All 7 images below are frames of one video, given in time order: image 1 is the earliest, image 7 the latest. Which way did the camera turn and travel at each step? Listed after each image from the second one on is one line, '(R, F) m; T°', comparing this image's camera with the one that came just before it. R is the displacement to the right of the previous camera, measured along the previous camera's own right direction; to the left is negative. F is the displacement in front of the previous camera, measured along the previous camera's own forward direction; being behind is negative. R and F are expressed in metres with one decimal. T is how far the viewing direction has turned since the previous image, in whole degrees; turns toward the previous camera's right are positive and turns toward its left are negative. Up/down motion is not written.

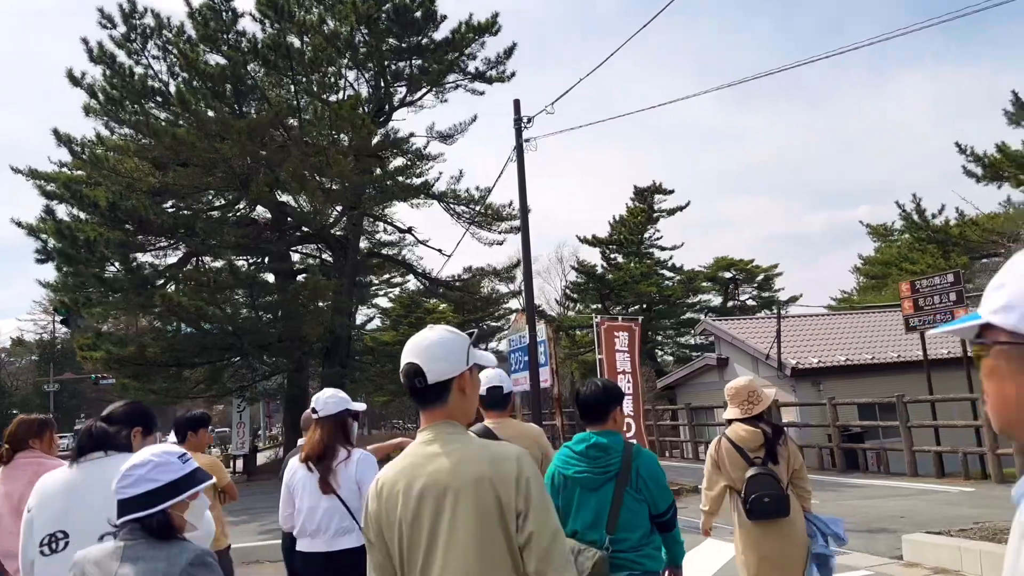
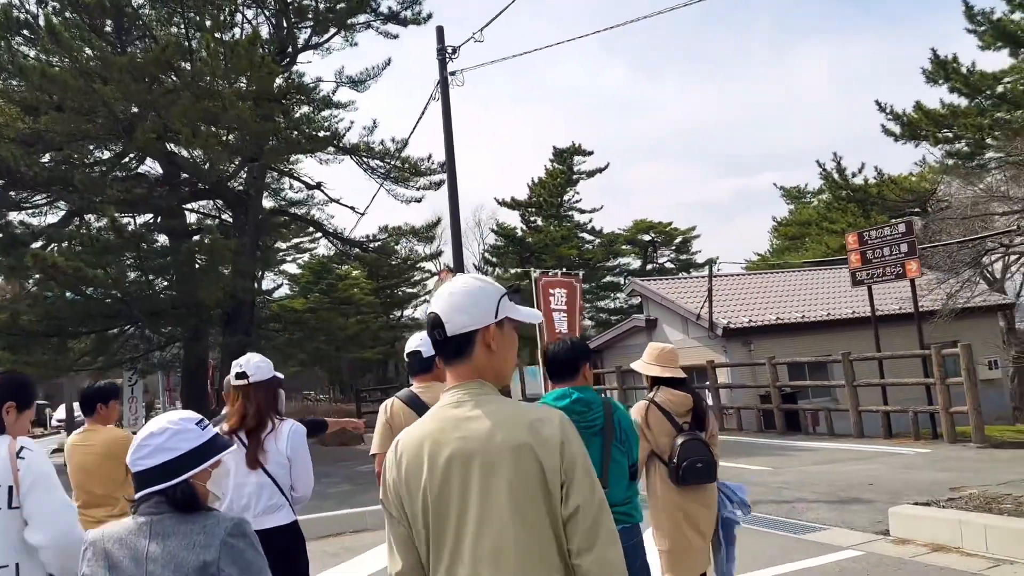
(-0.1, +1.2) m; +6°
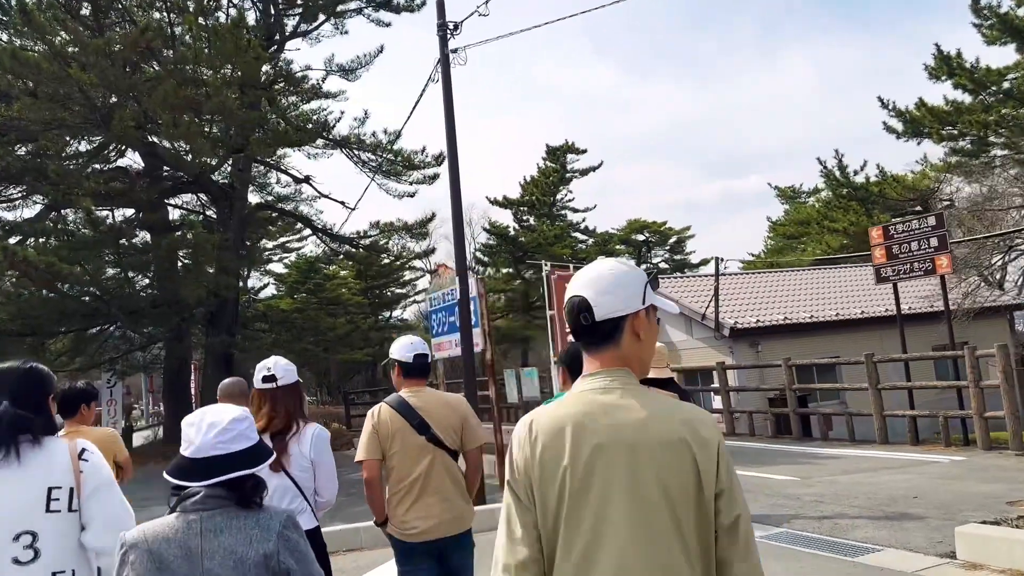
(-0.2, +0.7) m; +1°
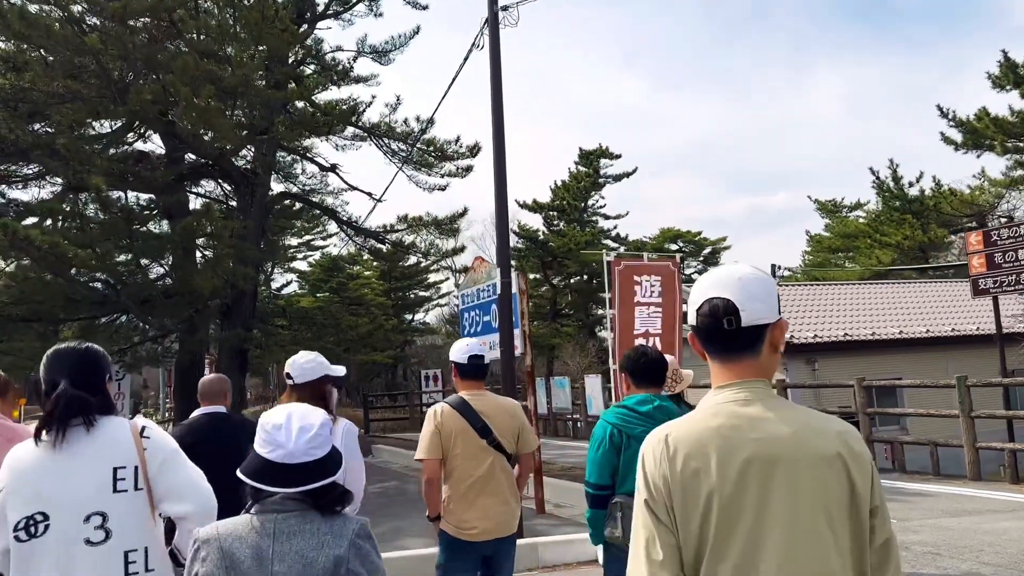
(-0.3, +1.2) m; -1°
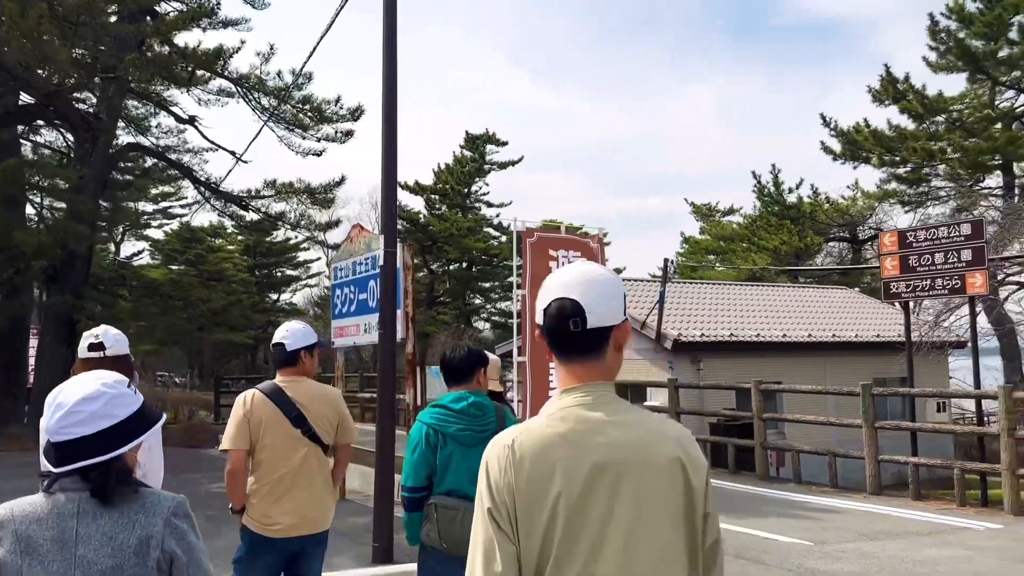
(-0.1, +1.2) m; +9°
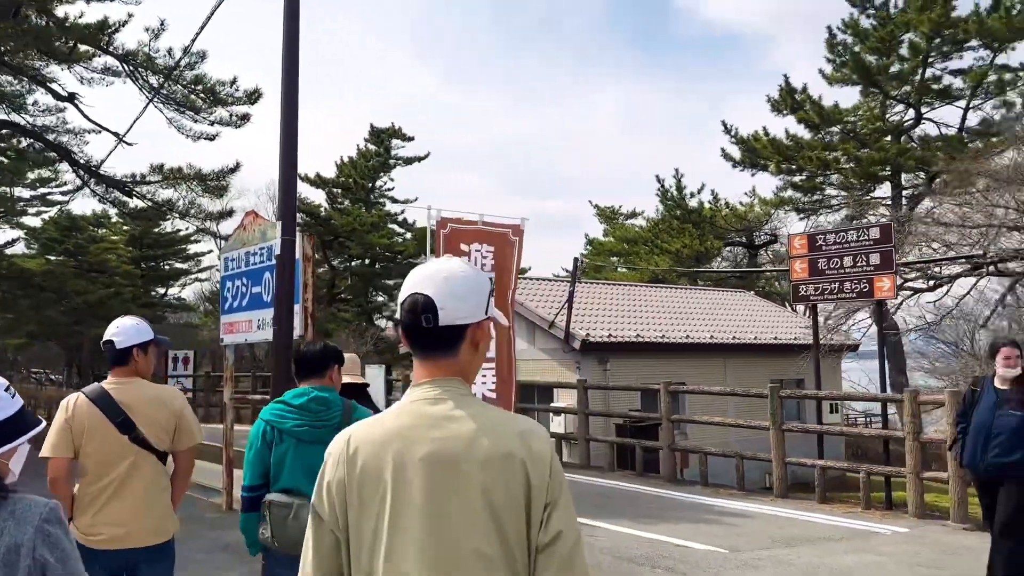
(-0.1, +0.4) m; +7°
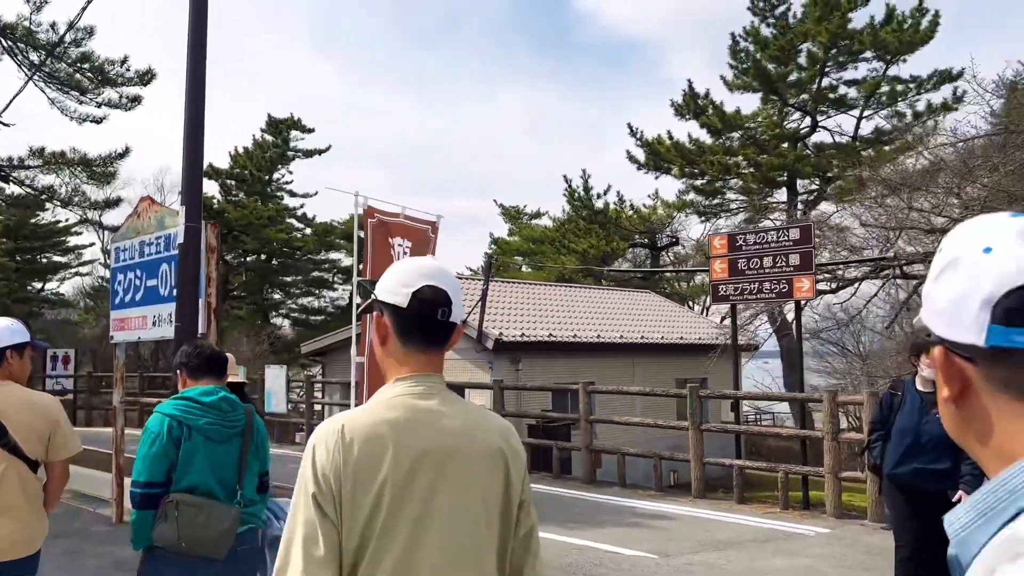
(-0.2, +0.3) m; +7°
